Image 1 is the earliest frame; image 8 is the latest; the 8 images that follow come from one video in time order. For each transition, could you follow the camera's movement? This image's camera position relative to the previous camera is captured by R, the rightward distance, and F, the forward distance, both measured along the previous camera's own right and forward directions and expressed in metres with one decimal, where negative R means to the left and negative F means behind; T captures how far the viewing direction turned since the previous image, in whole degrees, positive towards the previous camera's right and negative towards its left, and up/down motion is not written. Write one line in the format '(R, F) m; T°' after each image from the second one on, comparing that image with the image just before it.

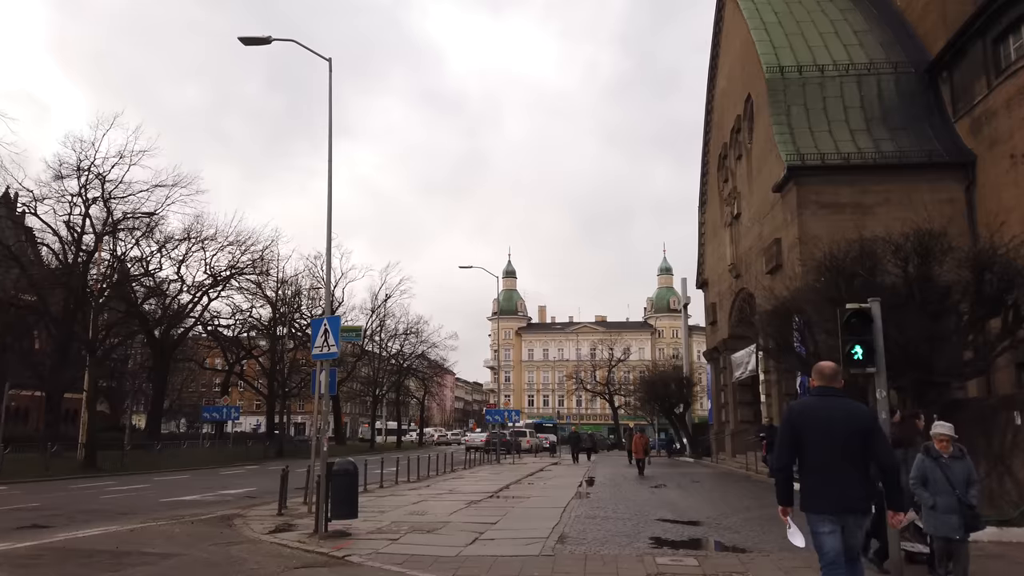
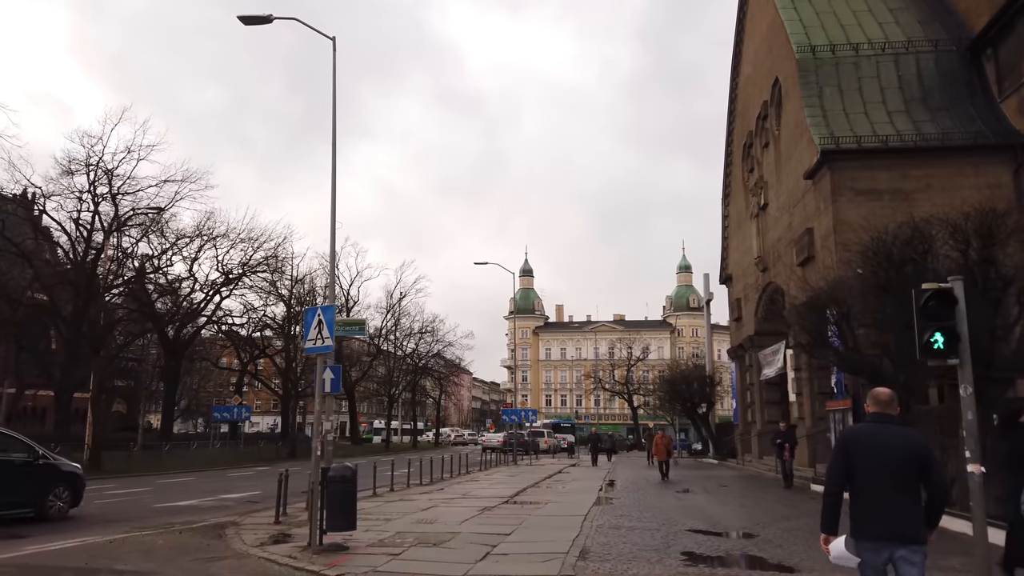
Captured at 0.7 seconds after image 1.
(0.0, +1.2) m; -1°
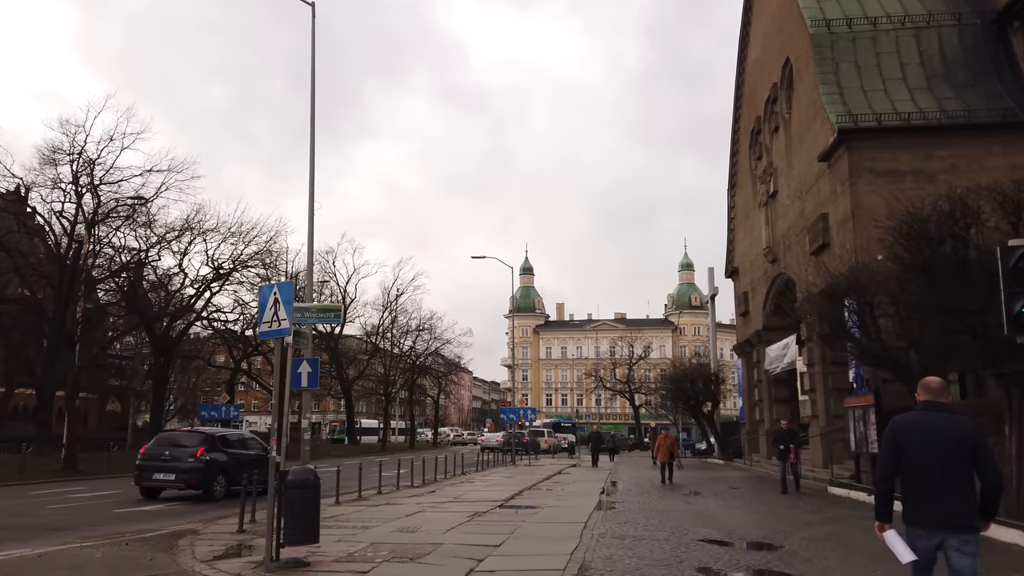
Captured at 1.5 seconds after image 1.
(+0.2, +1.4) m; 0°
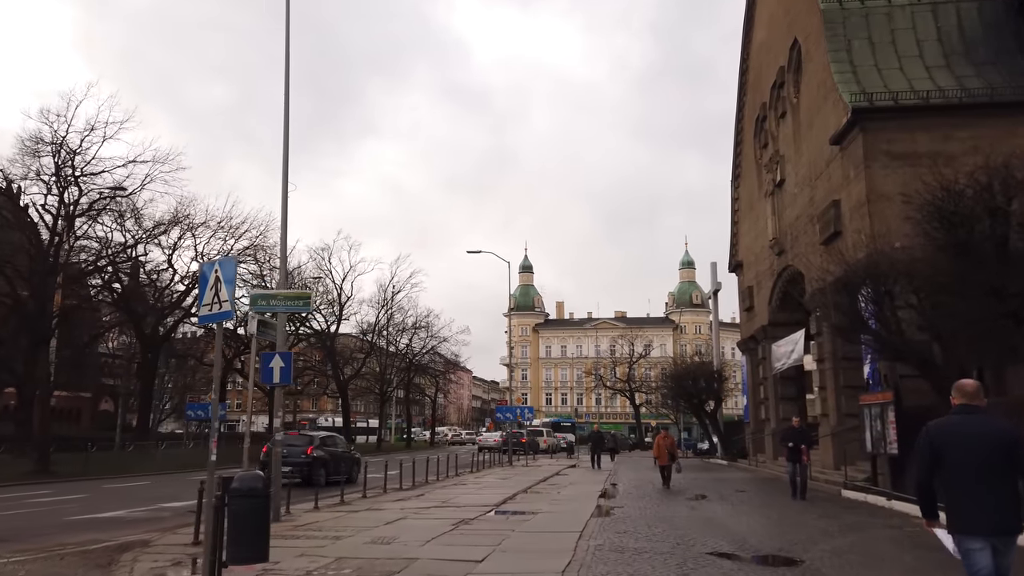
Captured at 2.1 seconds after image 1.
(+0.2, +1.3) m; 0°
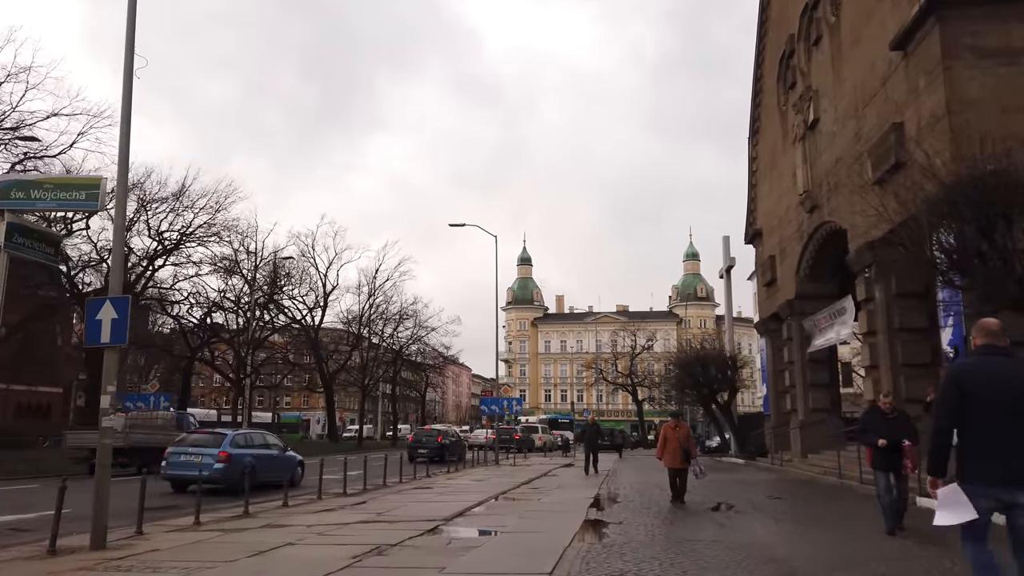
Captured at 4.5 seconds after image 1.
(+0.8, +4.8) m; 0°
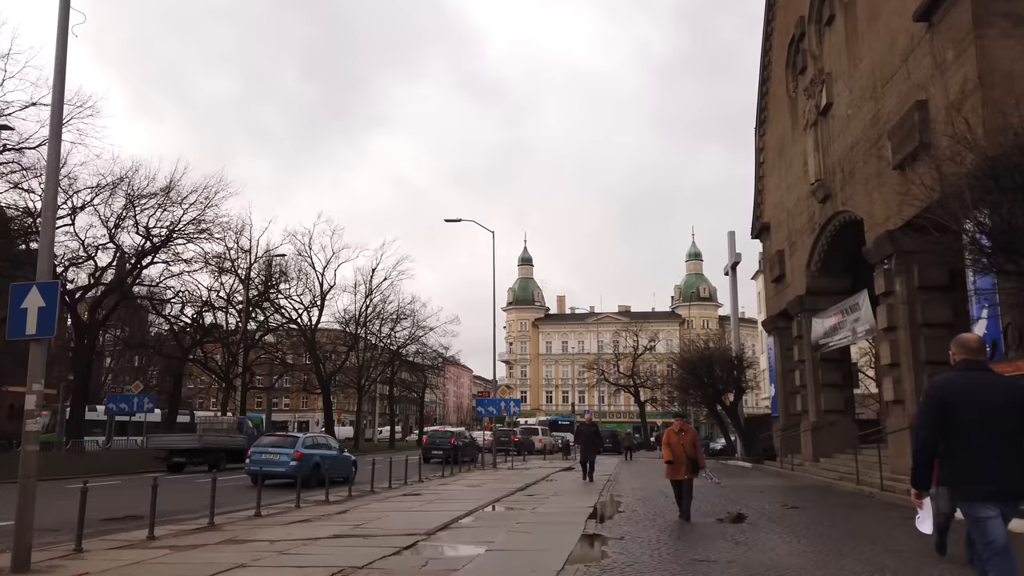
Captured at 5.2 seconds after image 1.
(+0.2, +1.3) m; 0°
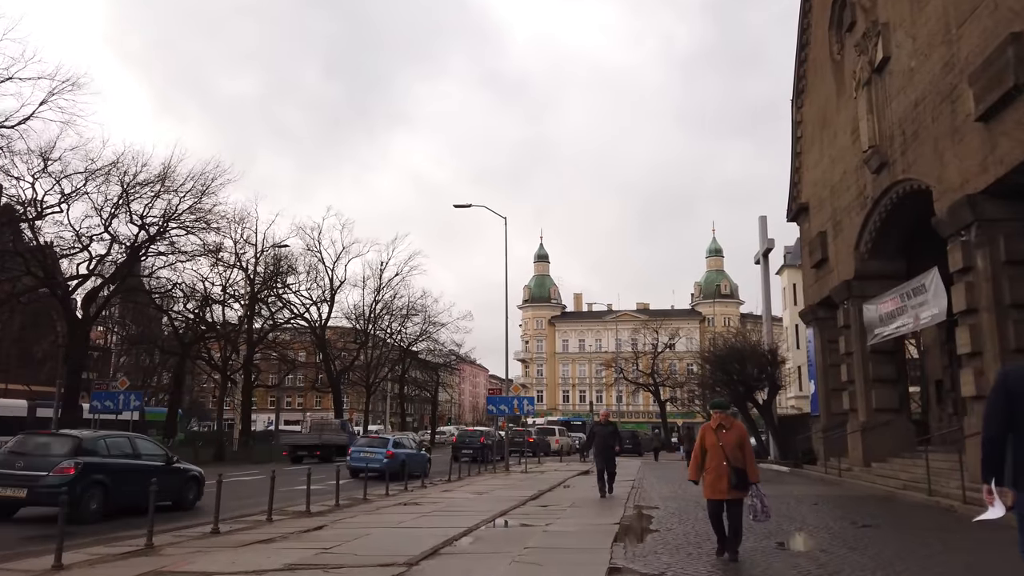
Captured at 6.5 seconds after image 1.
(+0.1, +2.5) m; -1°
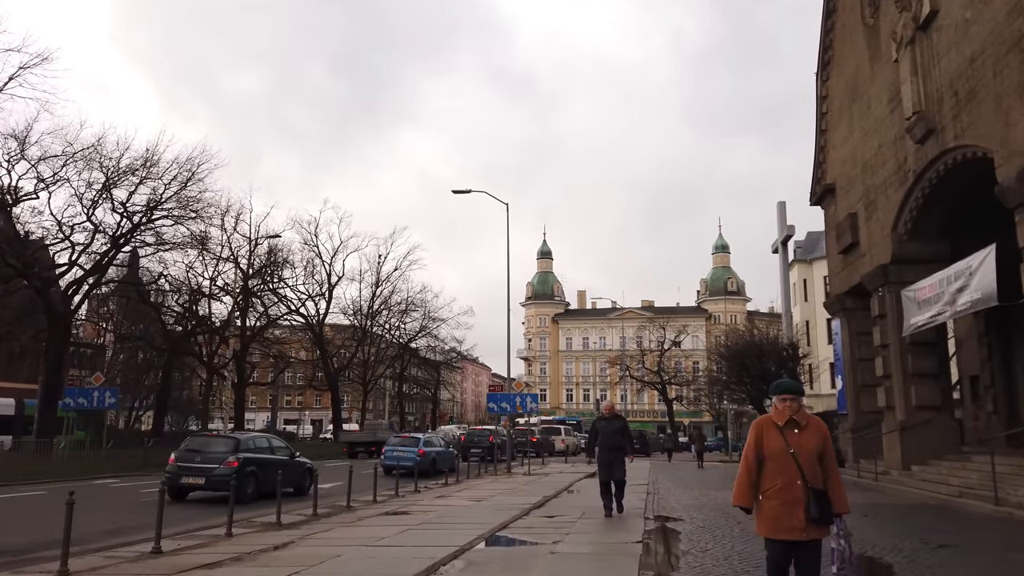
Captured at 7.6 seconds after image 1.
(0.0, +2.0) m; 0°
